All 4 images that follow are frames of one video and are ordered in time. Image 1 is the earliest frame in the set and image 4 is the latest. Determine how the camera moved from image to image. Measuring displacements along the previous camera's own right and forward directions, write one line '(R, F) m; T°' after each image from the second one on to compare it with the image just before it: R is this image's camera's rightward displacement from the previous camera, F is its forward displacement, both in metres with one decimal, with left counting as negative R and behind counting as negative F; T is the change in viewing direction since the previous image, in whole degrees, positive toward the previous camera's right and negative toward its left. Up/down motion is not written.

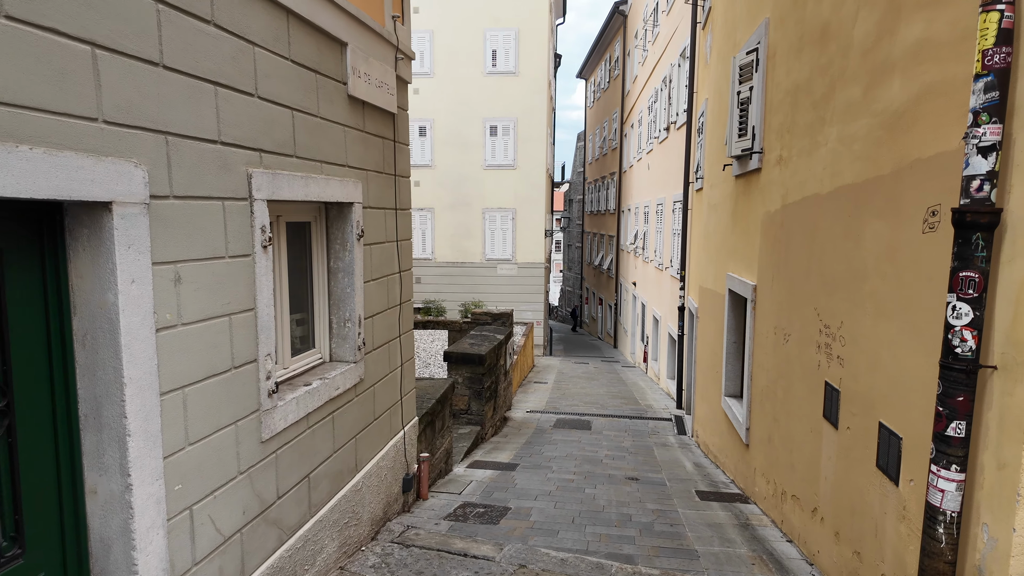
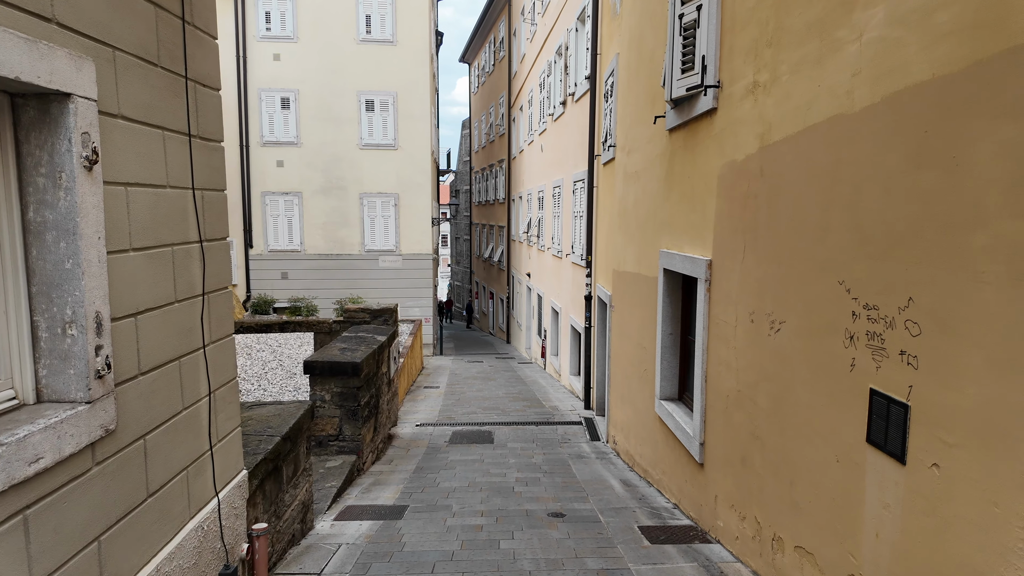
(0.0, +1.7) m; +11°
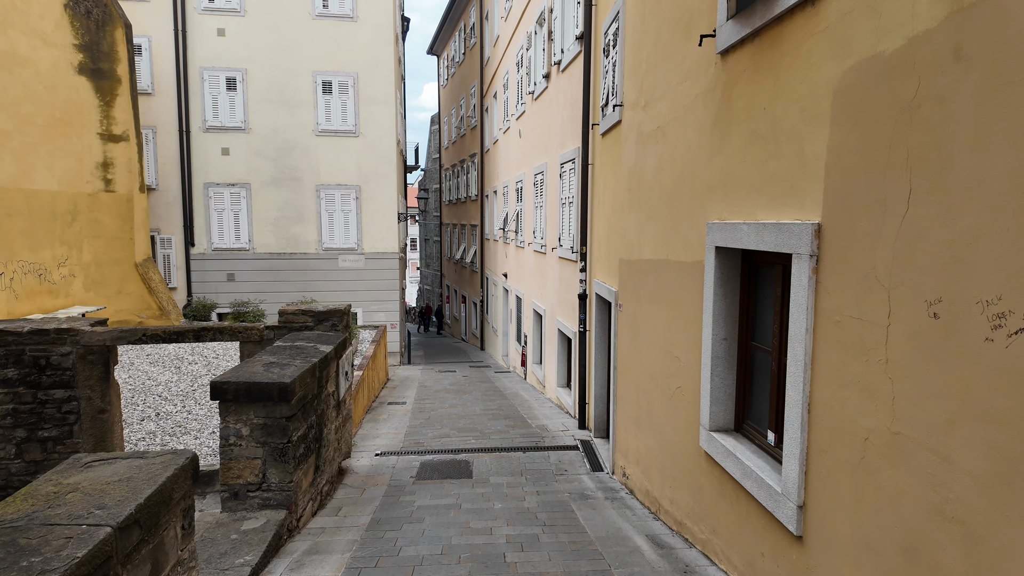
(-0.1, +1.7) m; +3°
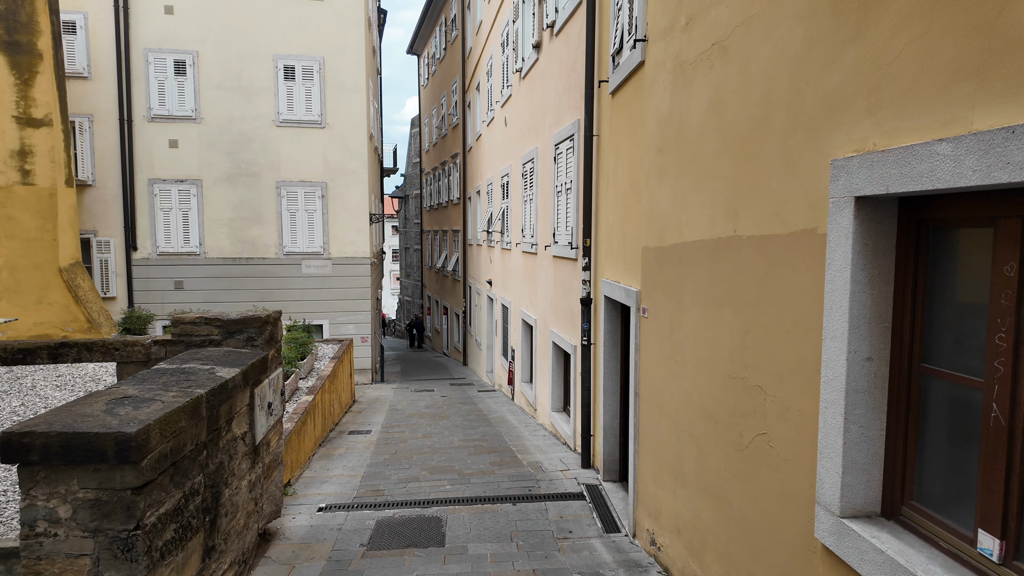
(0.0, +1.8) m; +2°
